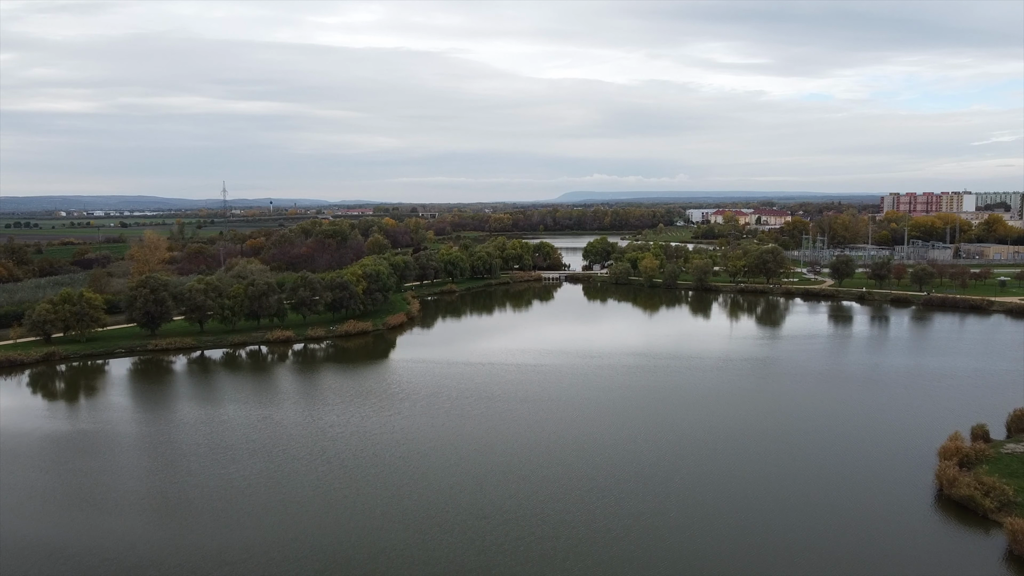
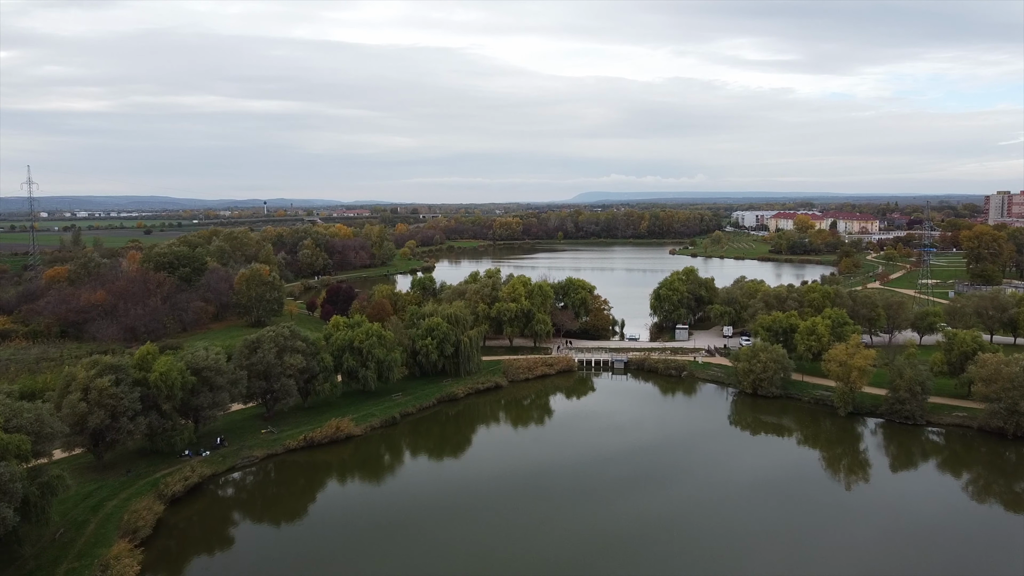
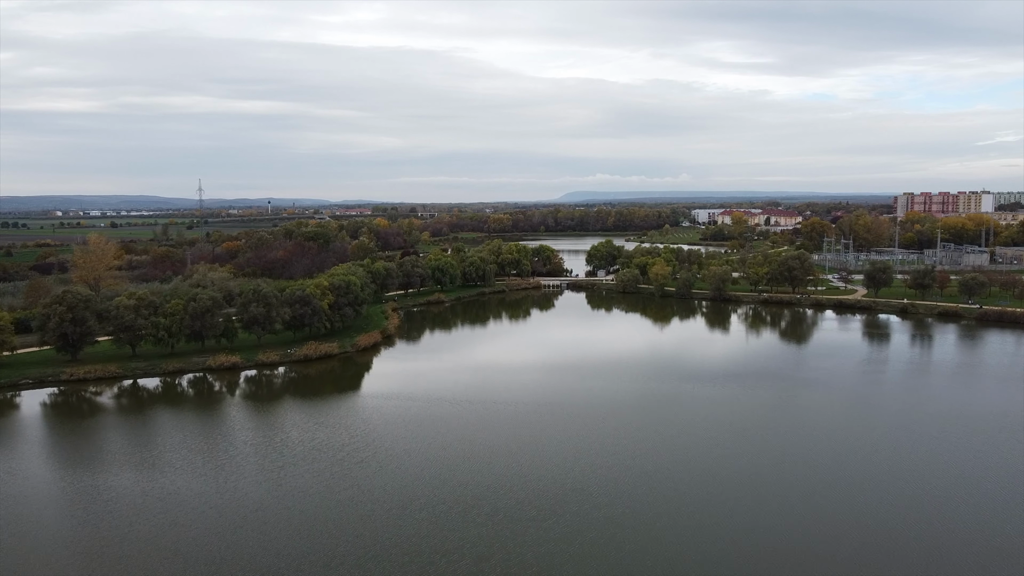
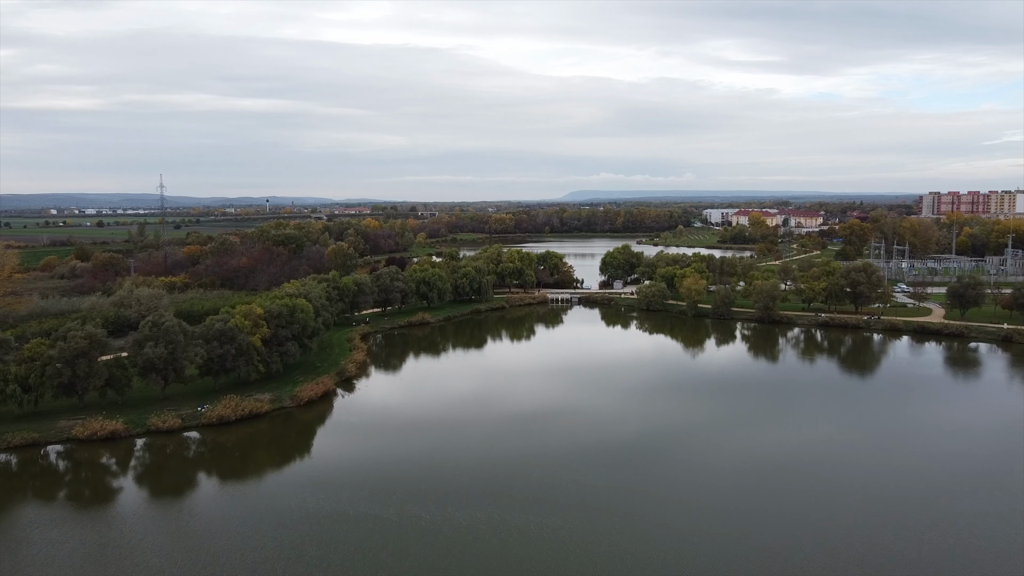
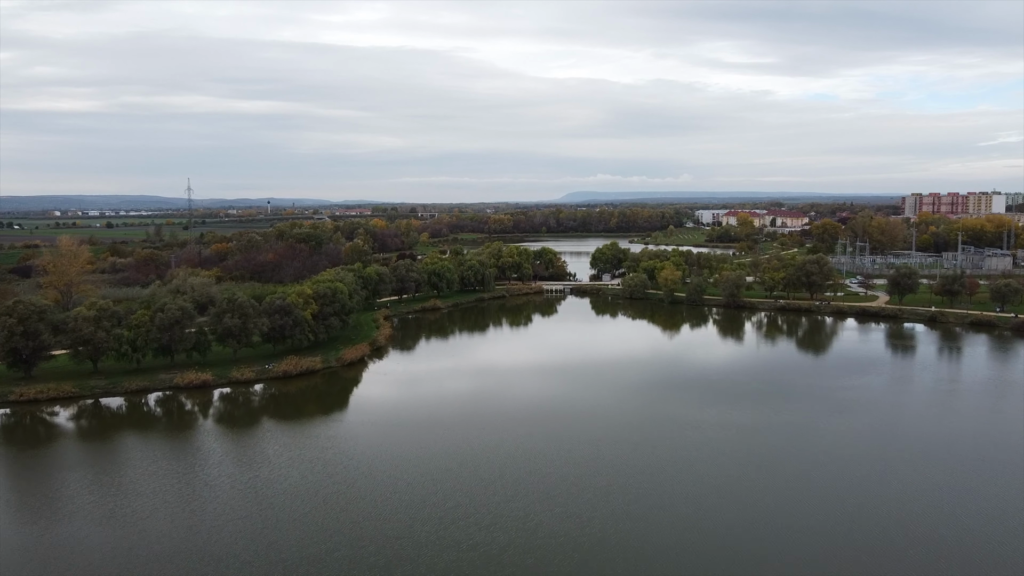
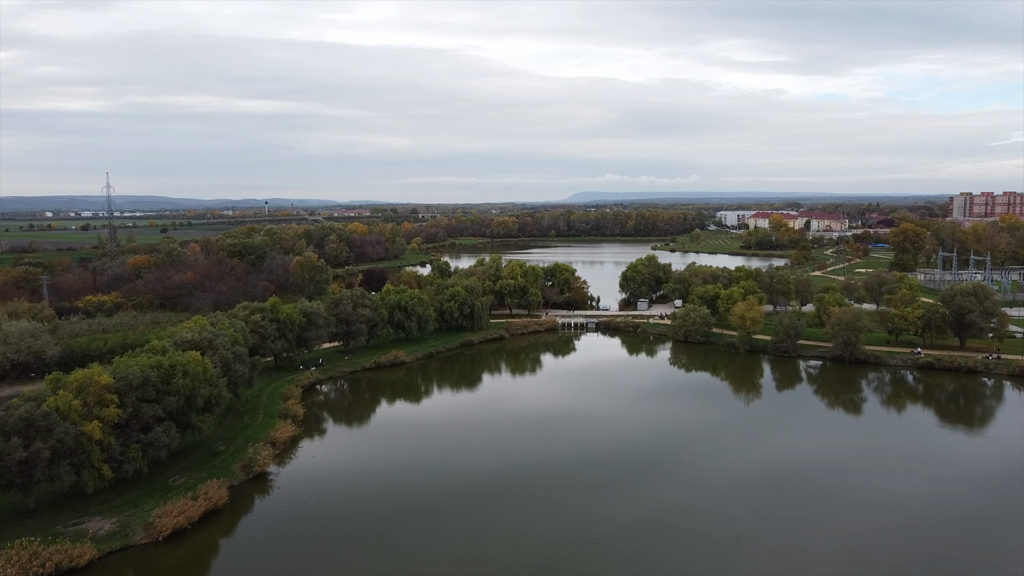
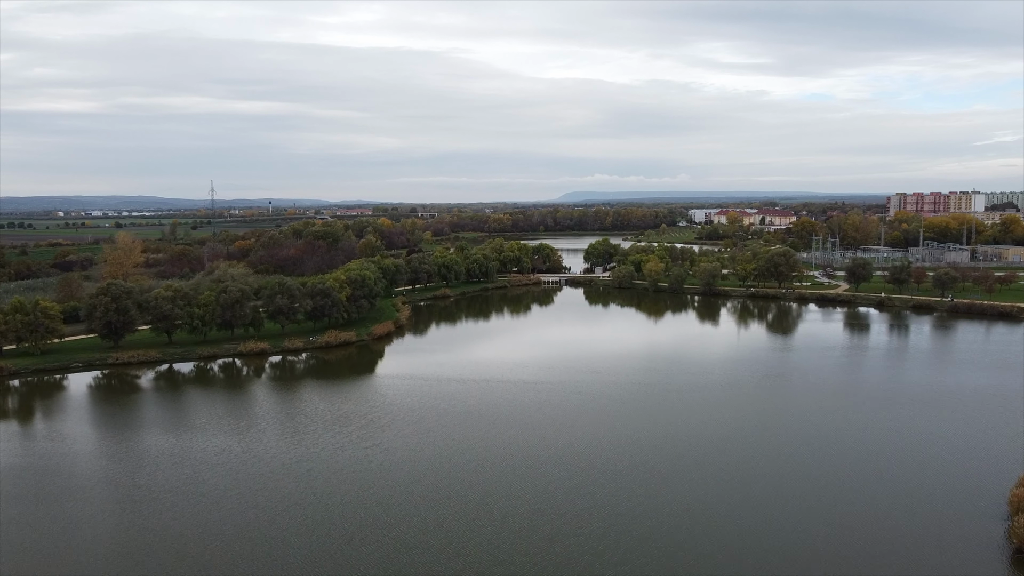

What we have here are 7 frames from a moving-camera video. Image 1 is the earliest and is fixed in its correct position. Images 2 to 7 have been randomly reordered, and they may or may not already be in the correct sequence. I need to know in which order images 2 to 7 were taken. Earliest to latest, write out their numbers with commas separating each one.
7, 3, 5, 4, 6, 2
